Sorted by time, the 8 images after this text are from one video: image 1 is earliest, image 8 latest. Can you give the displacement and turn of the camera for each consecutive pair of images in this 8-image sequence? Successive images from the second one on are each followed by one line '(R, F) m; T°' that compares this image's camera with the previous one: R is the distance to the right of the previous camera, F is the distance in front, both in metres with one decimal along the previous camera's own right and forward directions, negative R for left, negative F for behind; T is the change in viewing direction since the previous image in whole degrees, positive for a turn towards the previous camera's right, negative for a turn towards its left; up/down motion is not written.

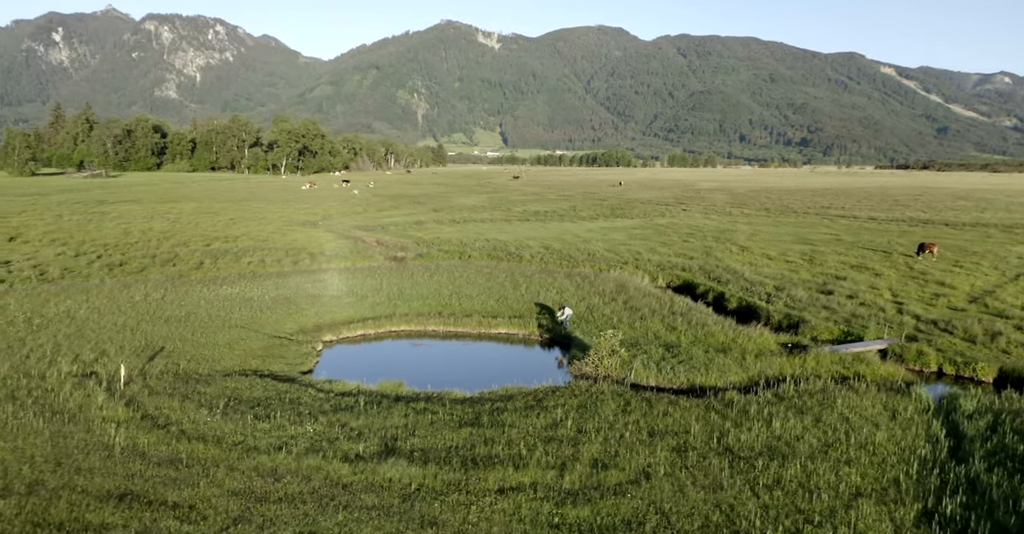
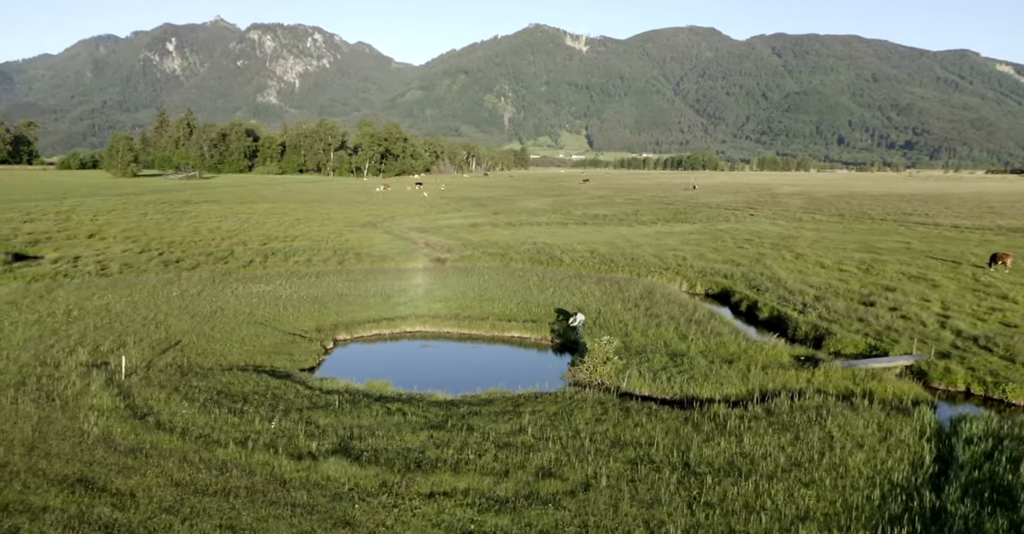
(+1.8, +0.2) m; -6°
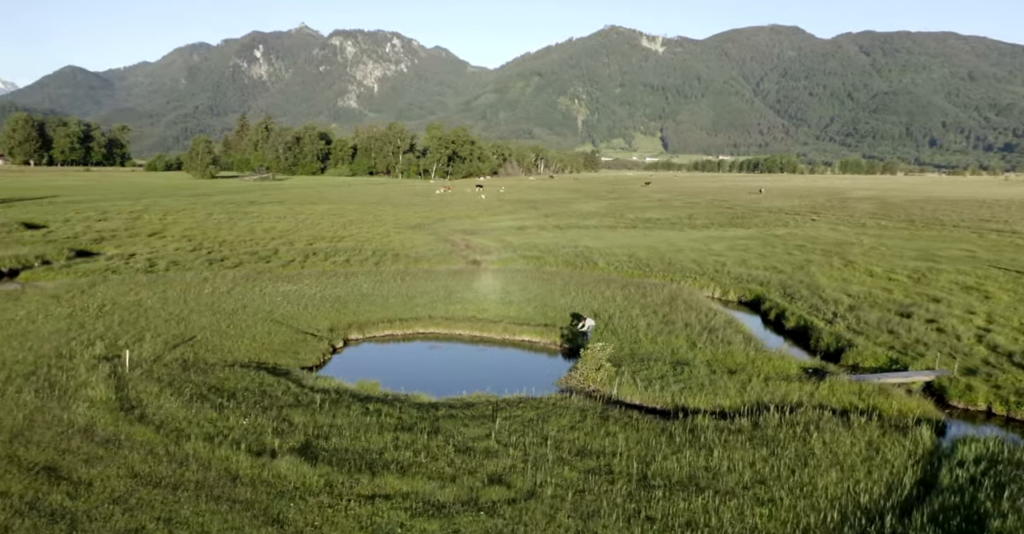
(+1.5, +0.2) m; -5°
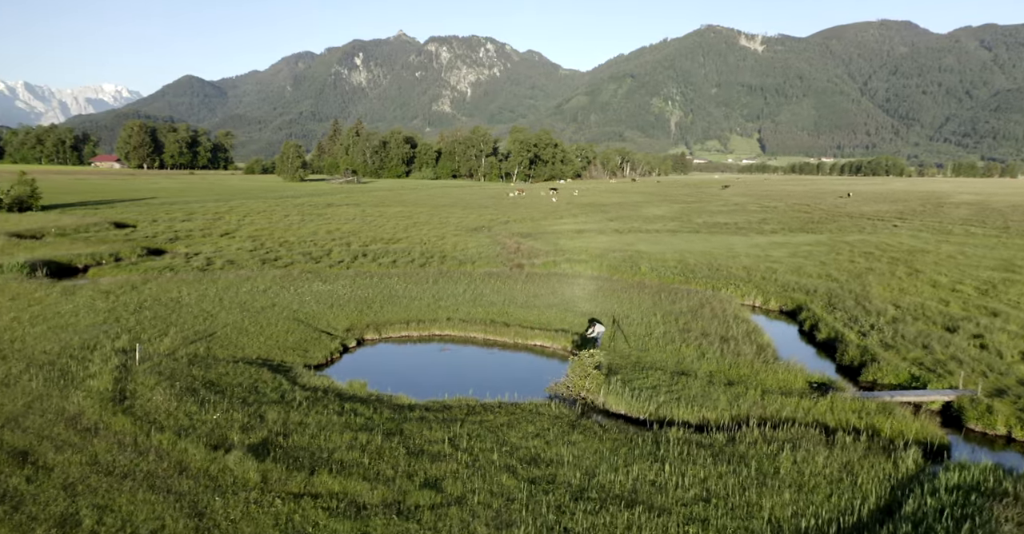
(+1.9, +0.2) m; -6°
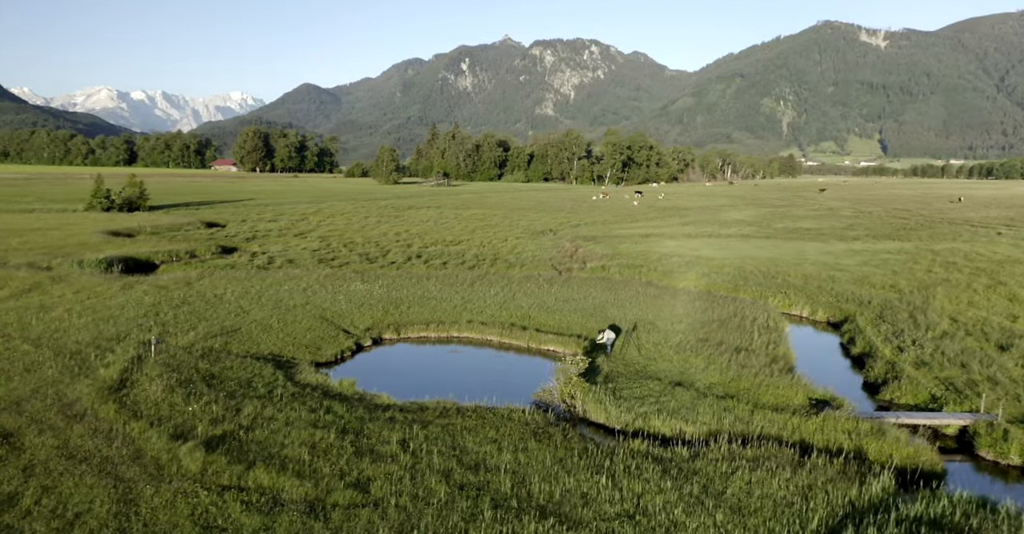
(+2.1, +0.2) m; -7°
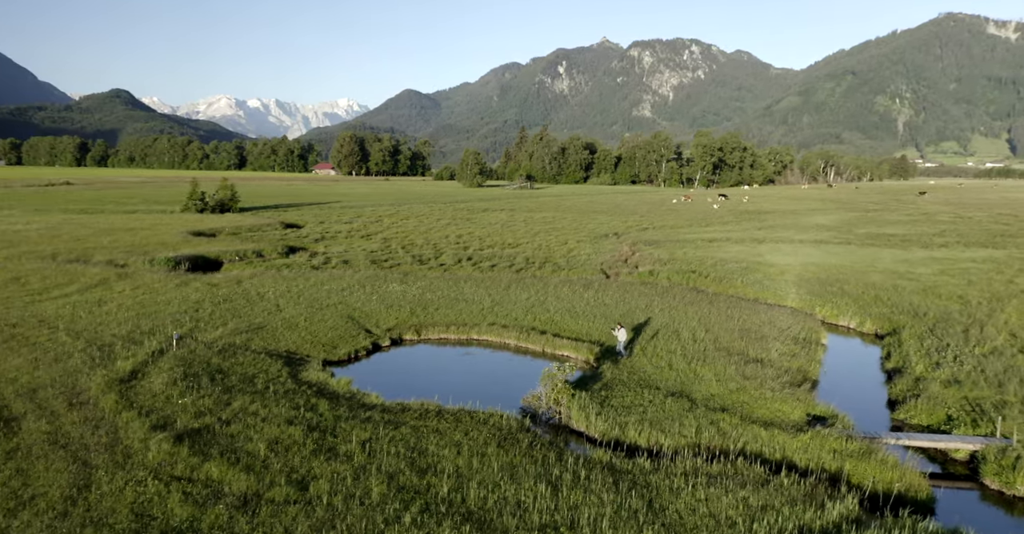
(+2.0, +0.1) m; -6°
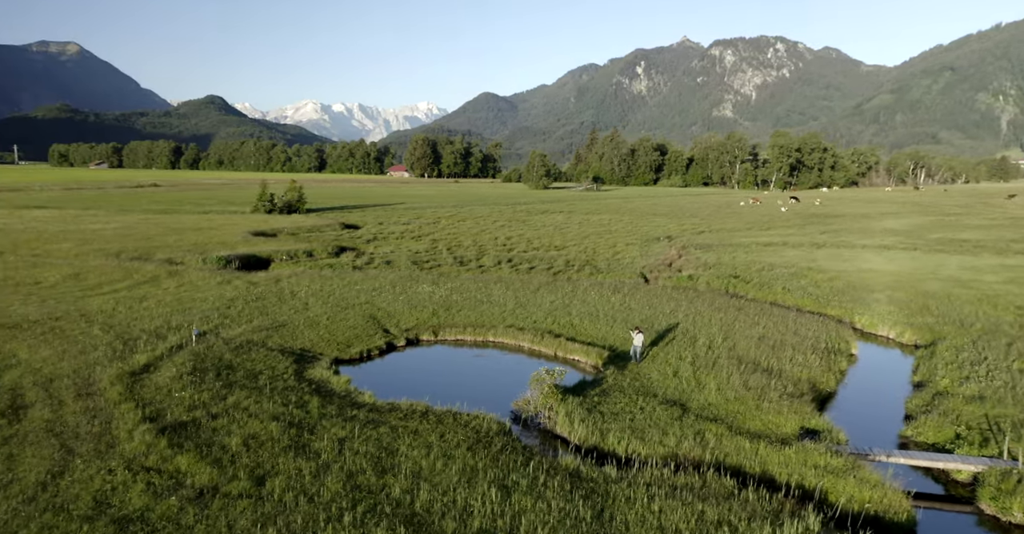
(+1.6, +0.1) m; -5°
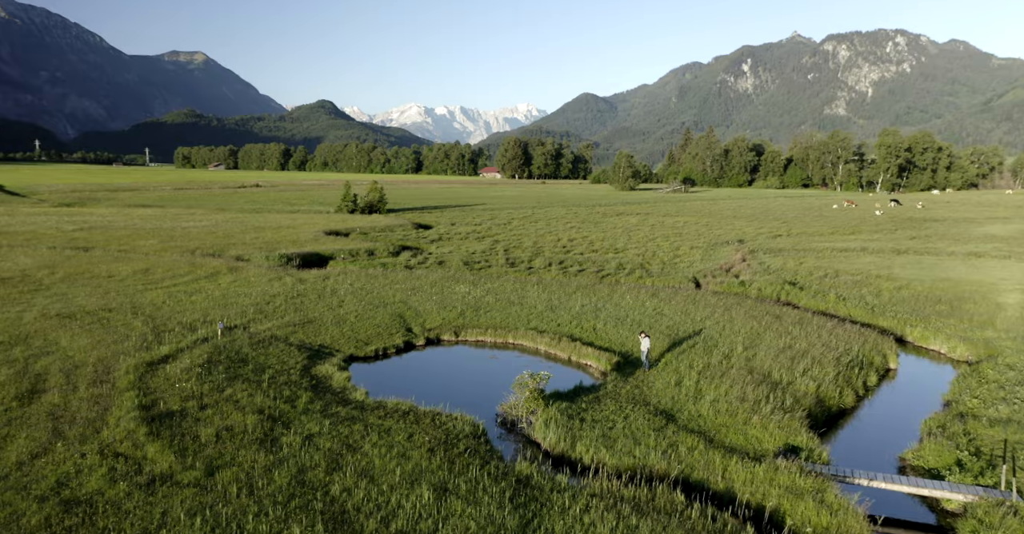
(+2.1, +0.1) m; -7°
